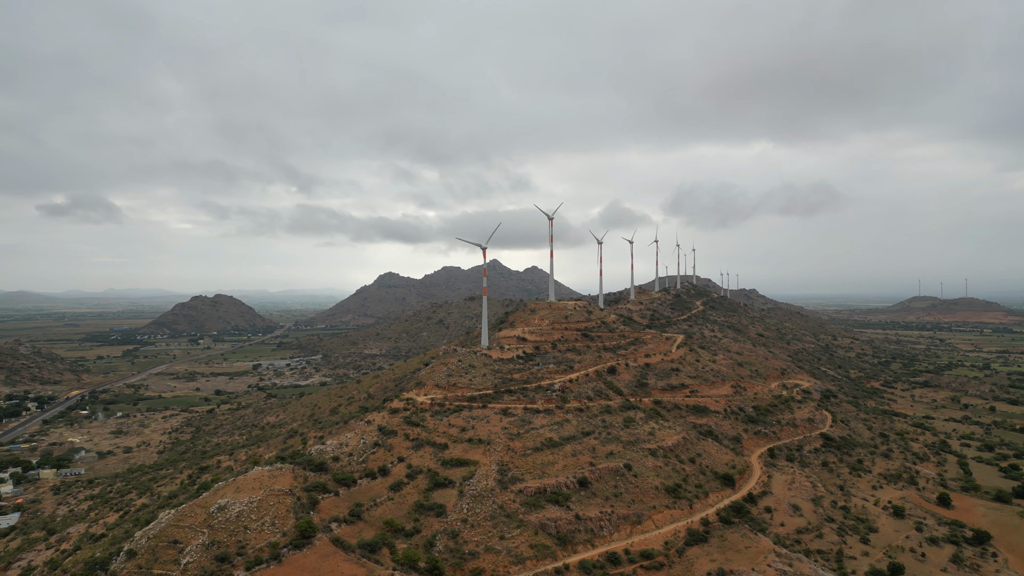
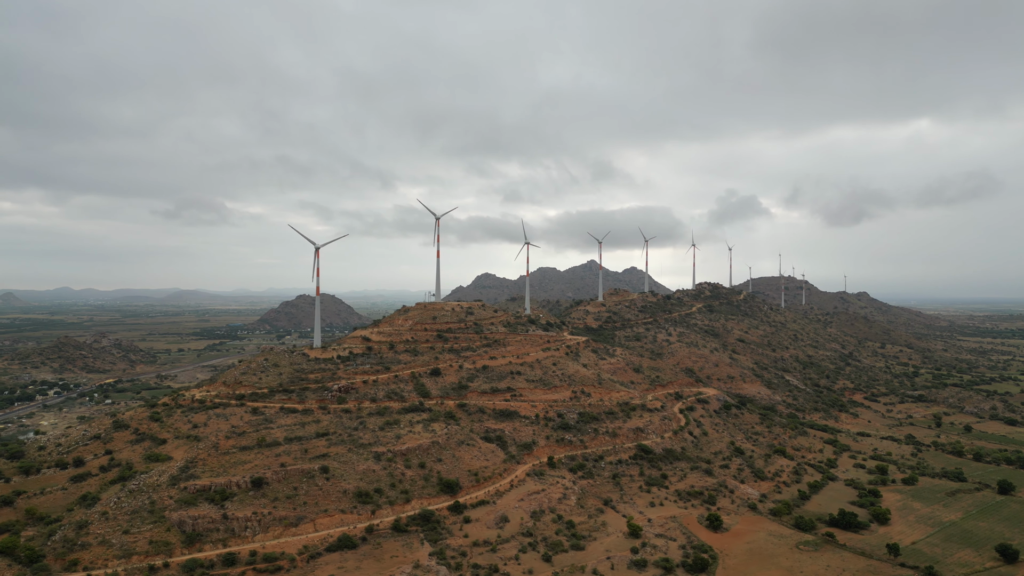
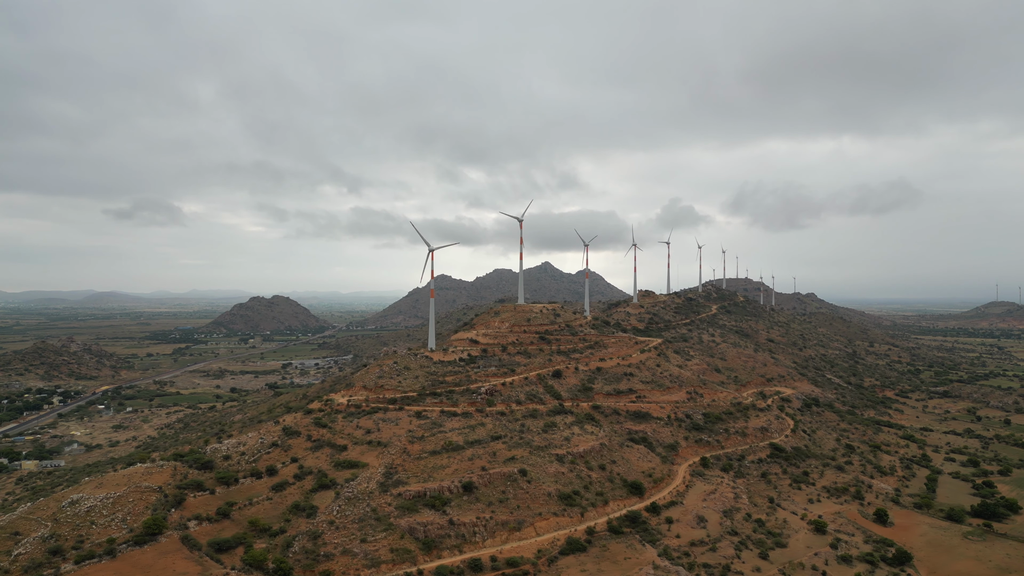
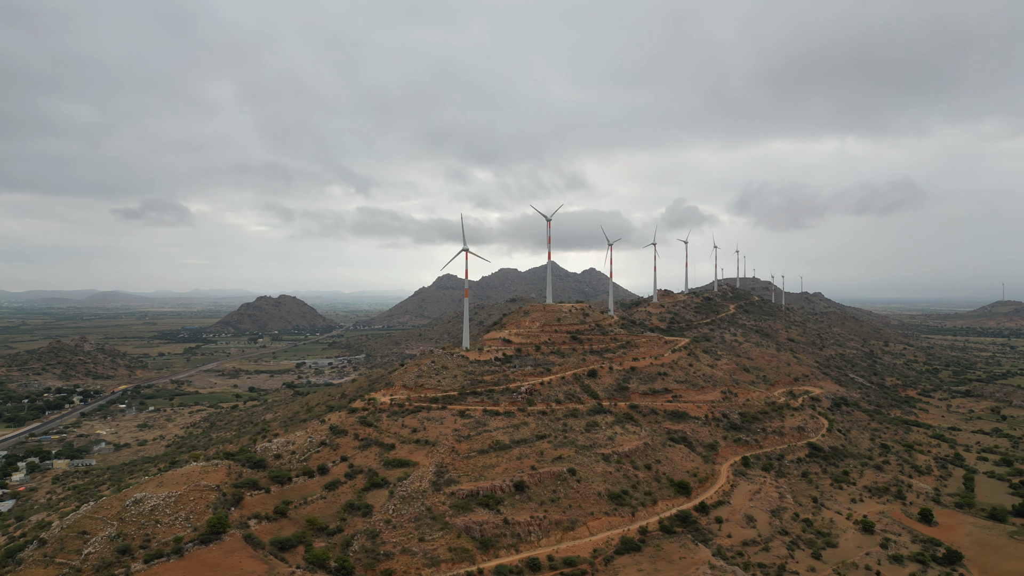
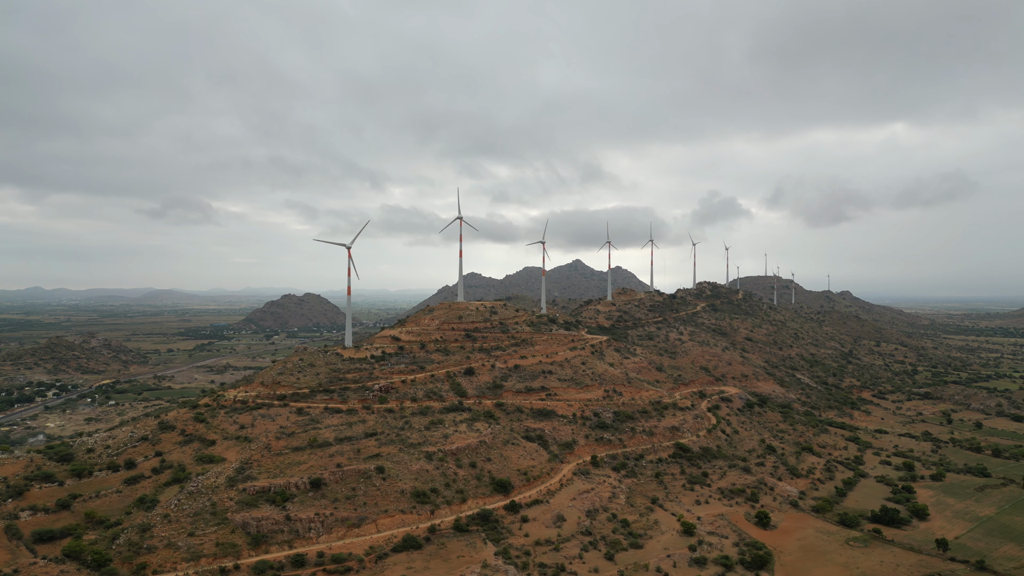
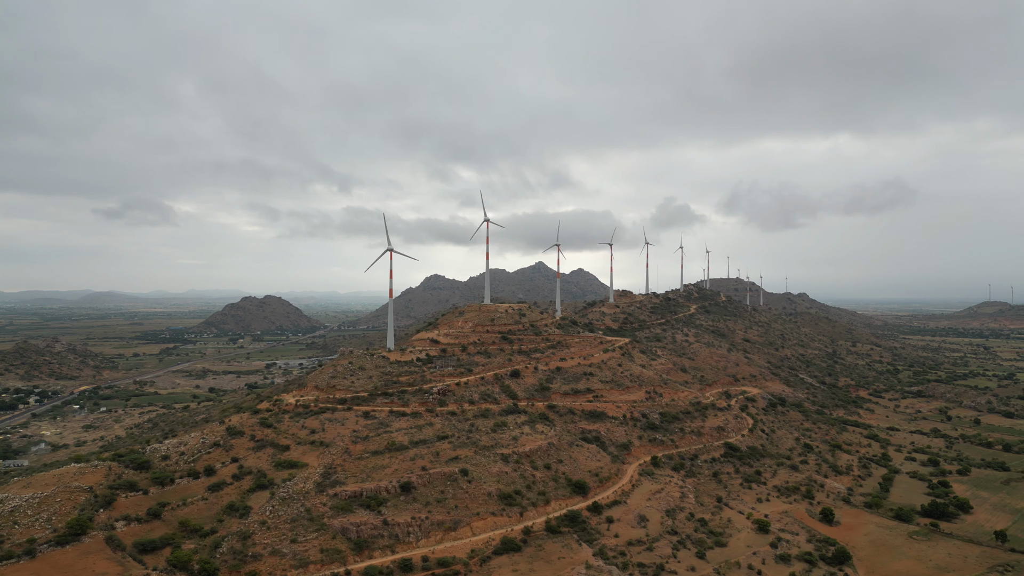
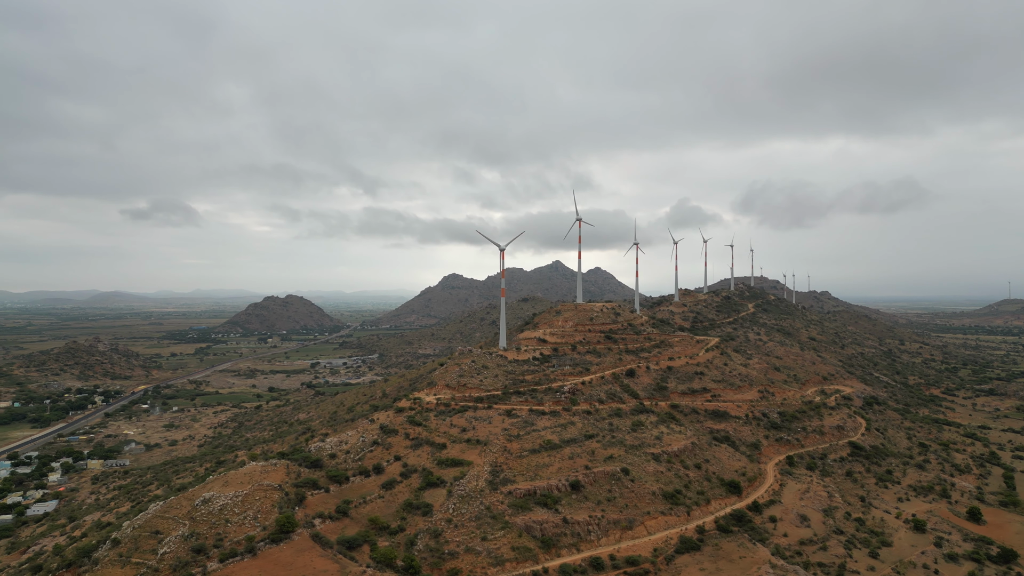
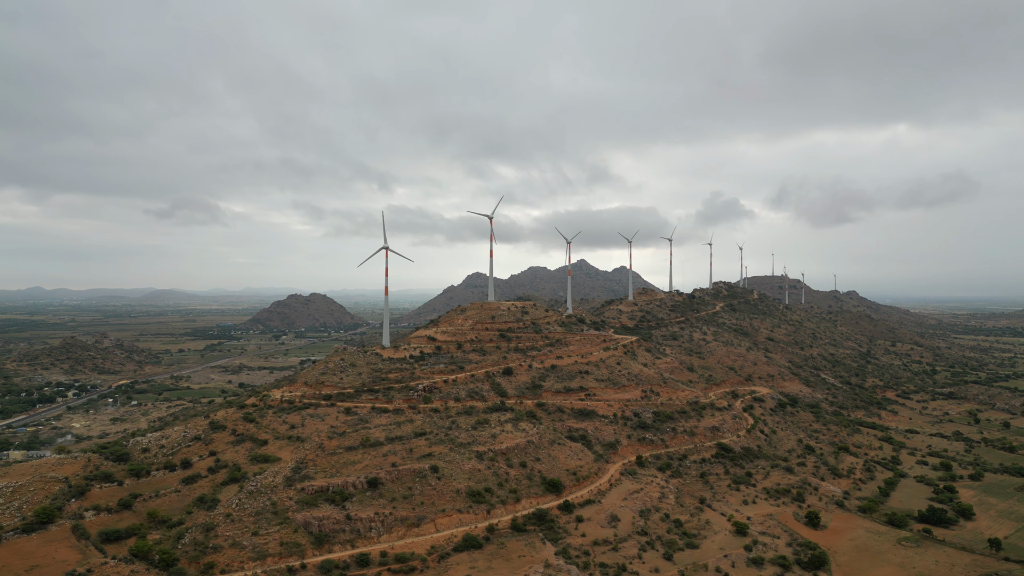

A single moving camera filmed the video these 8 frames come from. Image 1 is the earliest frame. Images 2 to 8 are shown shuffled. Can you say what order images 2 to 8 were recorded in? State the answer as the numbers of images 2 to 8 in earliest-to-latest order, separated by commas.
7, 4, 3, 6, 8, 5, 2
